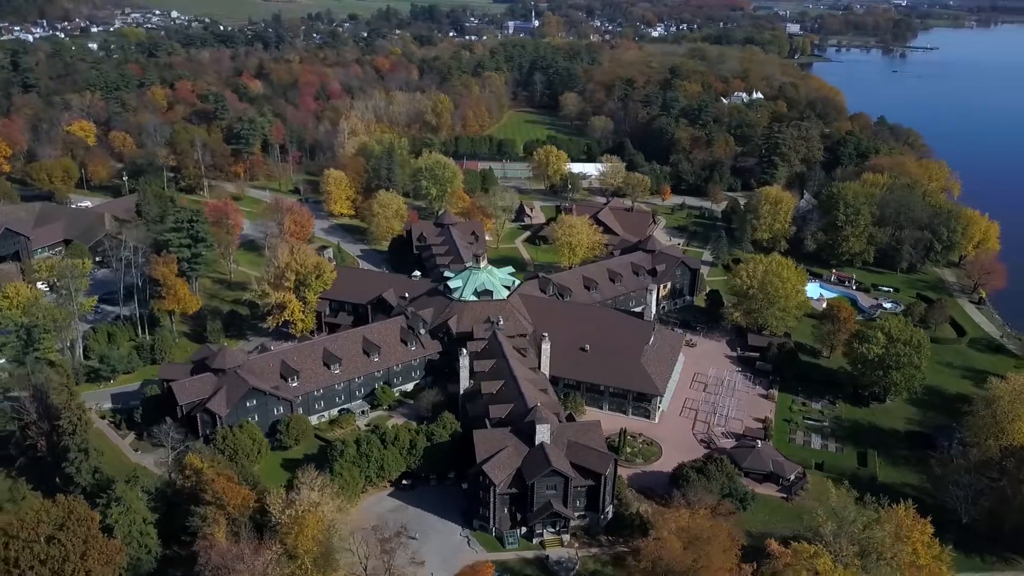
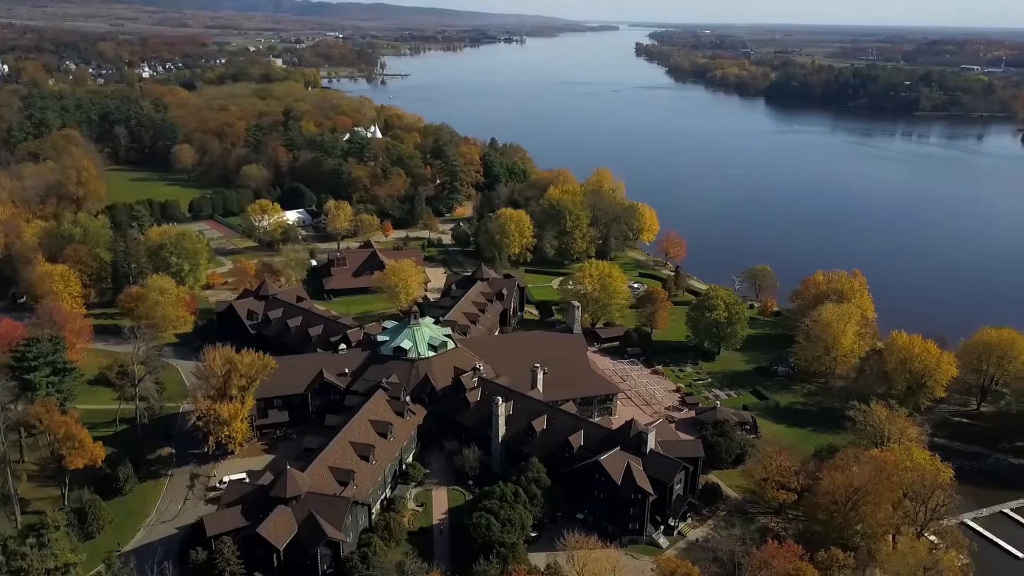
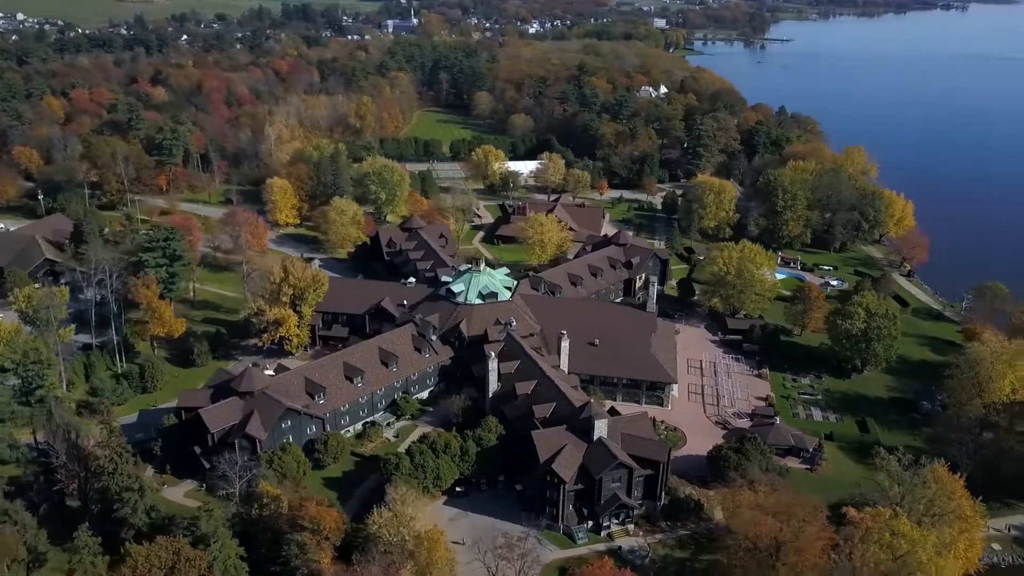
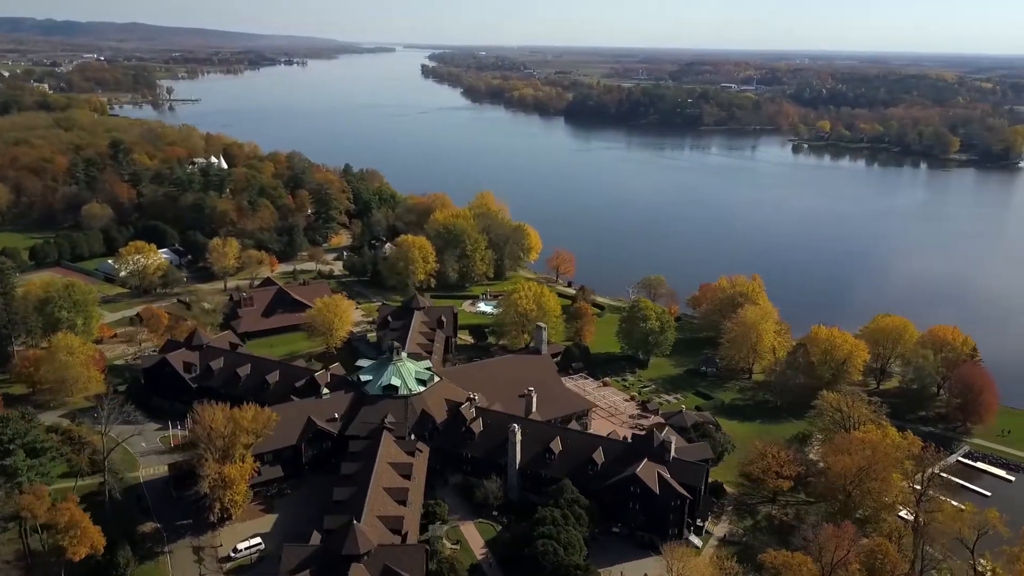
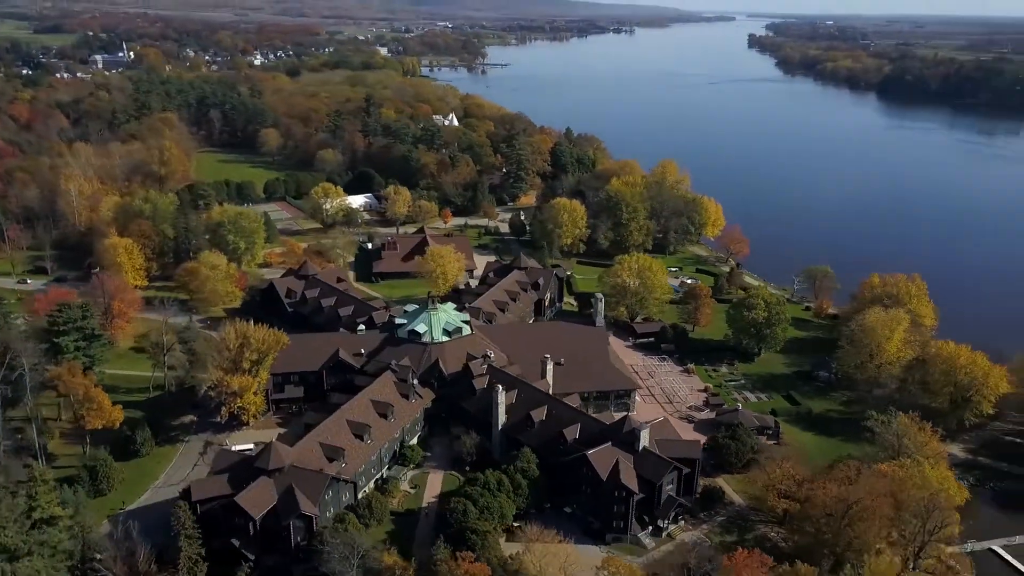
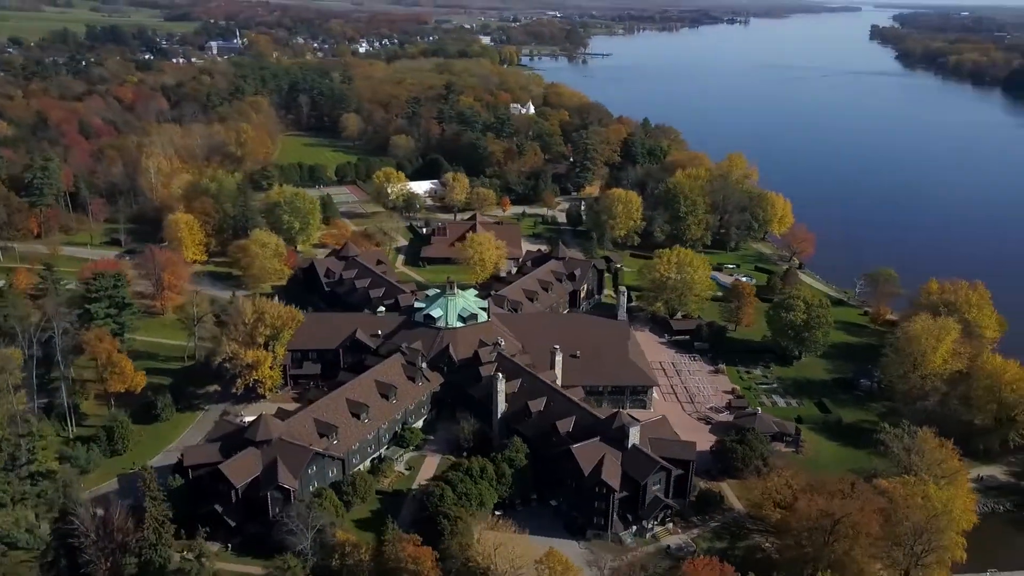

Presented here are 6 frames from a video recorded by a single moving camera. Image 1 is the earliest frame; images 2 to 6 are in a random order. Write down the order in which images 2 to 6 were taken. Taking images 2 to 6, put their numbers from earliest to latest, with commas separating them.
3, 6, 5, 2, 4
